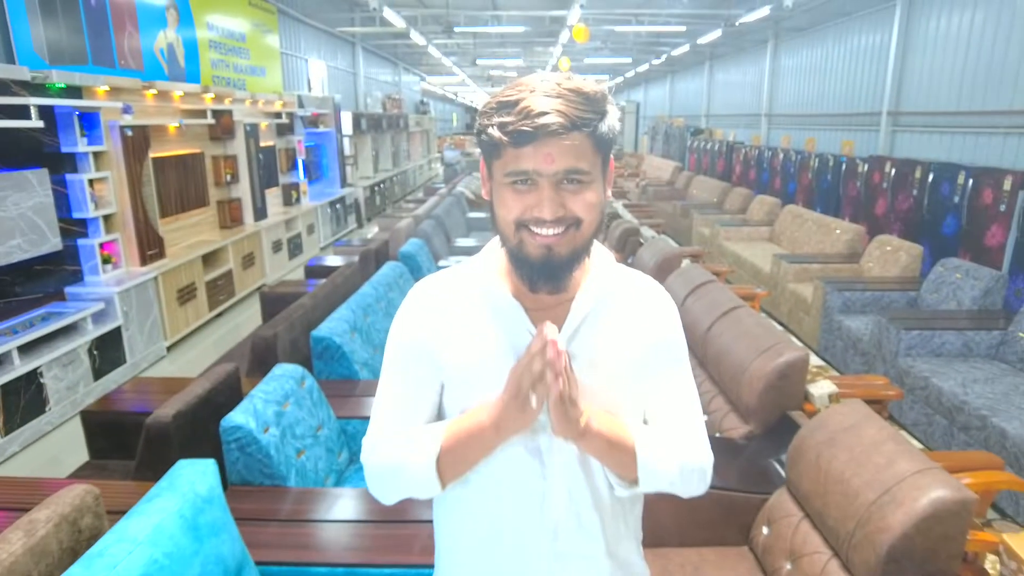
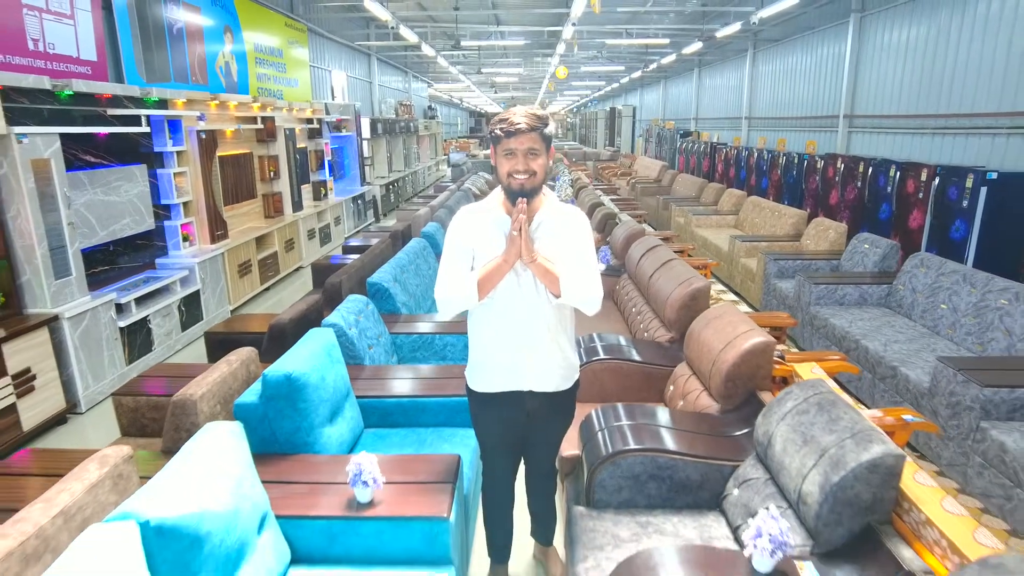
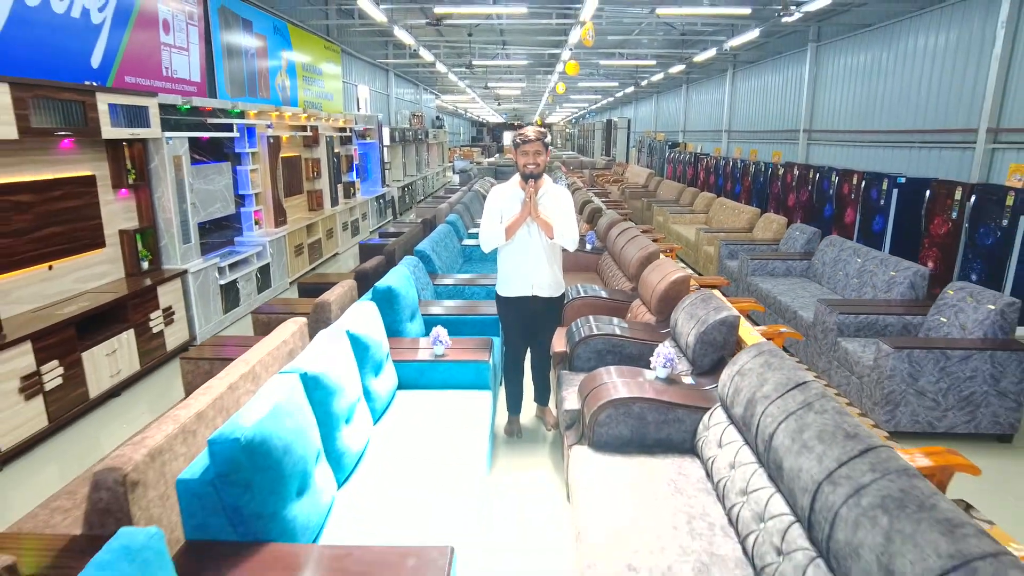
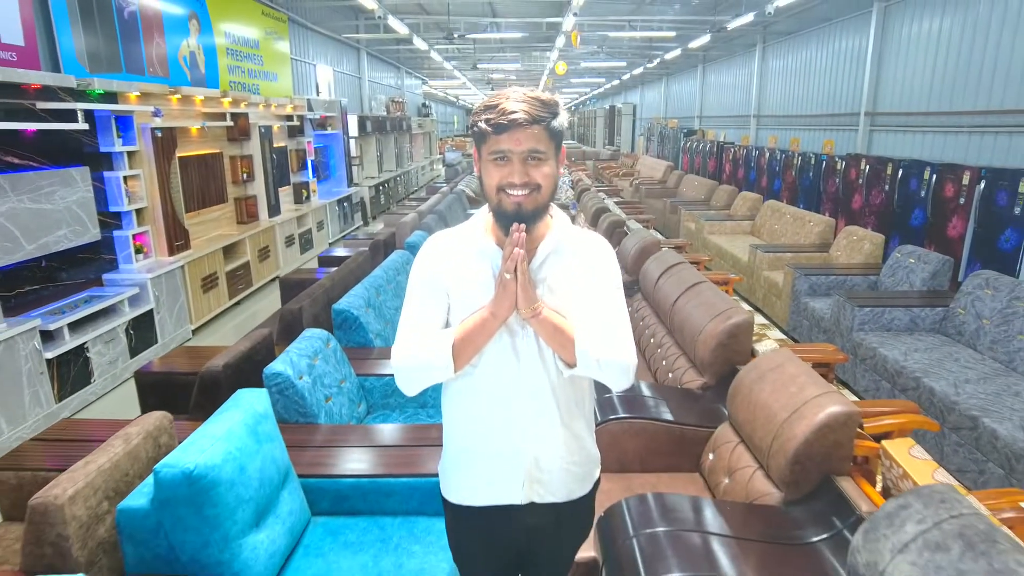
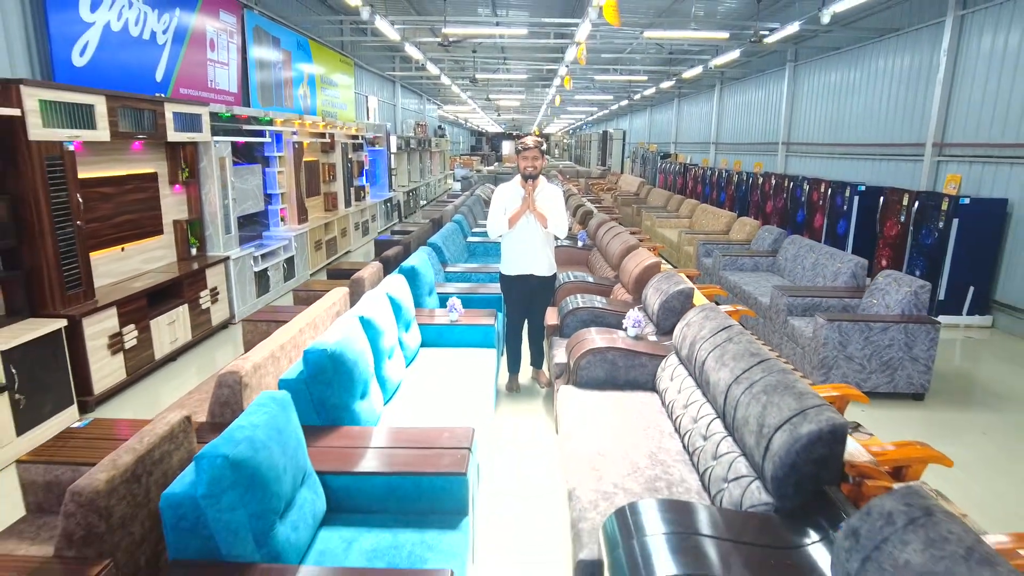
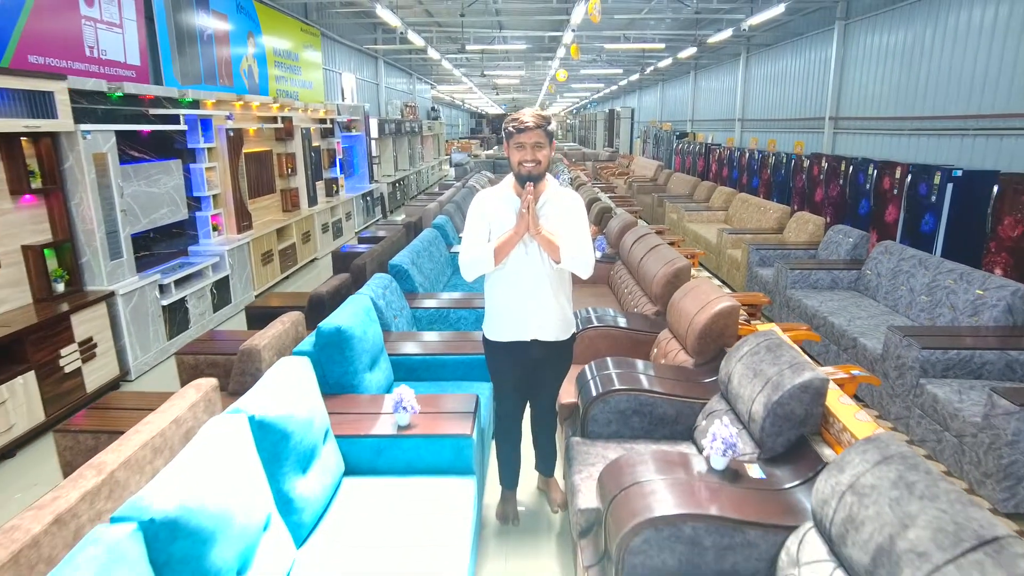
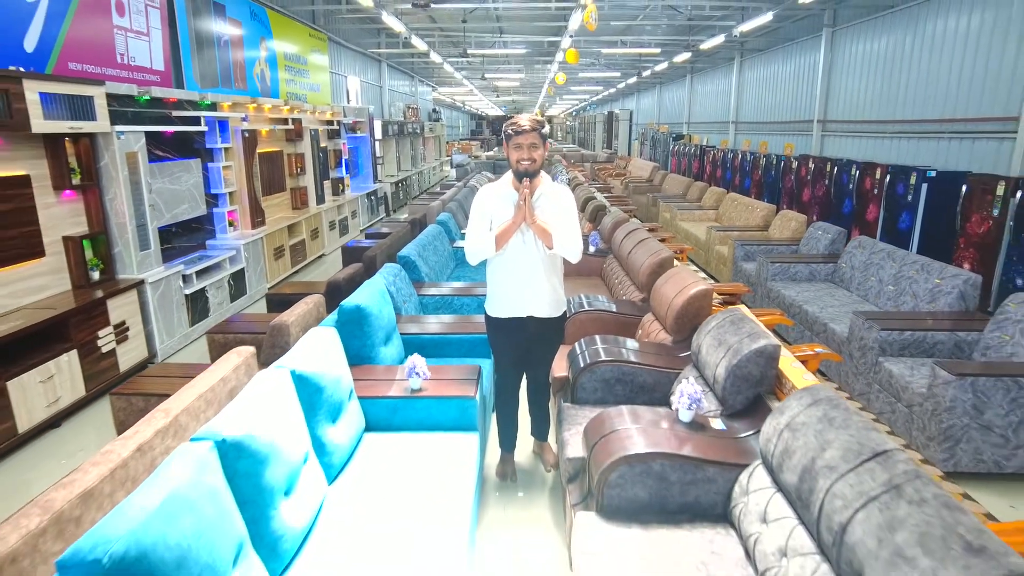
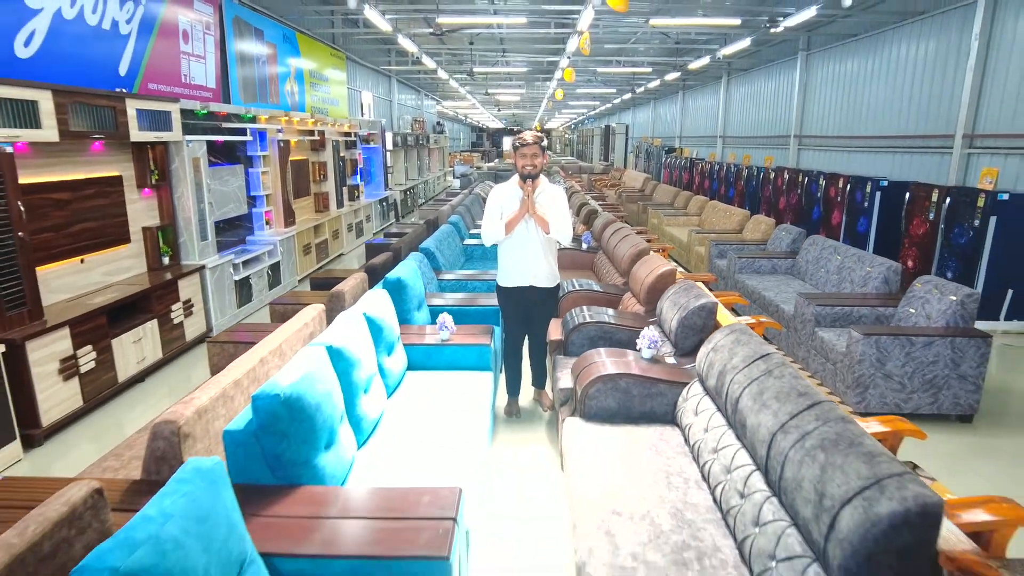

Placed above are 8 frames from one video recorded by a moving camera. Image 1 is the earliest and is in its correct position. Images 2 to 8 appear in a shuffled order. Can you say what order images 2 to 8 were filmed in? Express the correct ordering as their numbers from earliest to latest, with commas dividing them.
4, 2, 6, 7, 3, 8, 5
